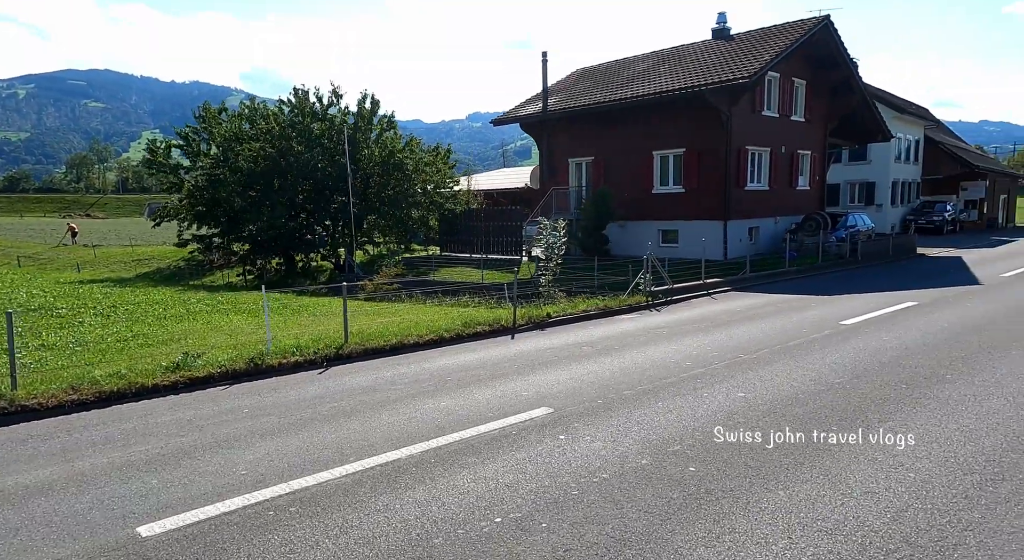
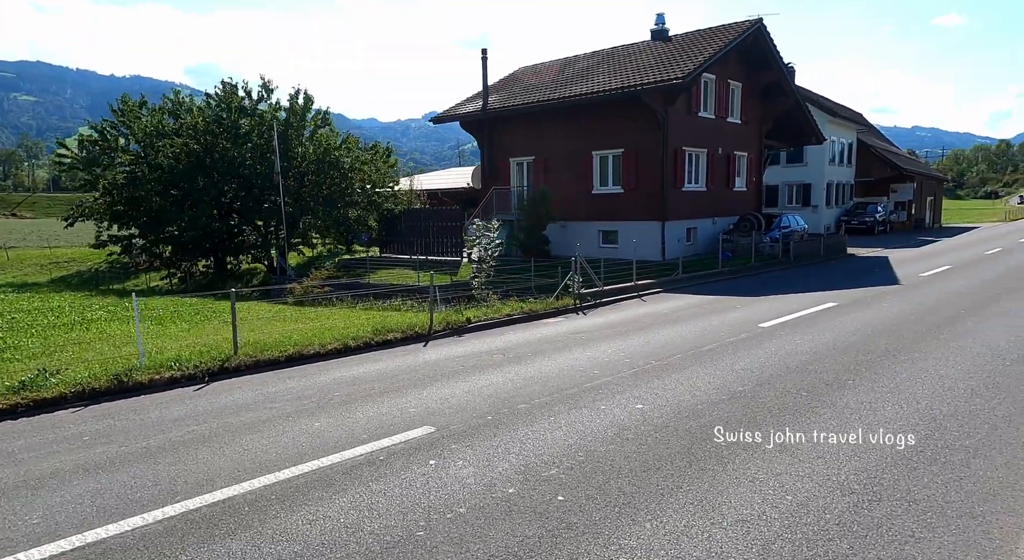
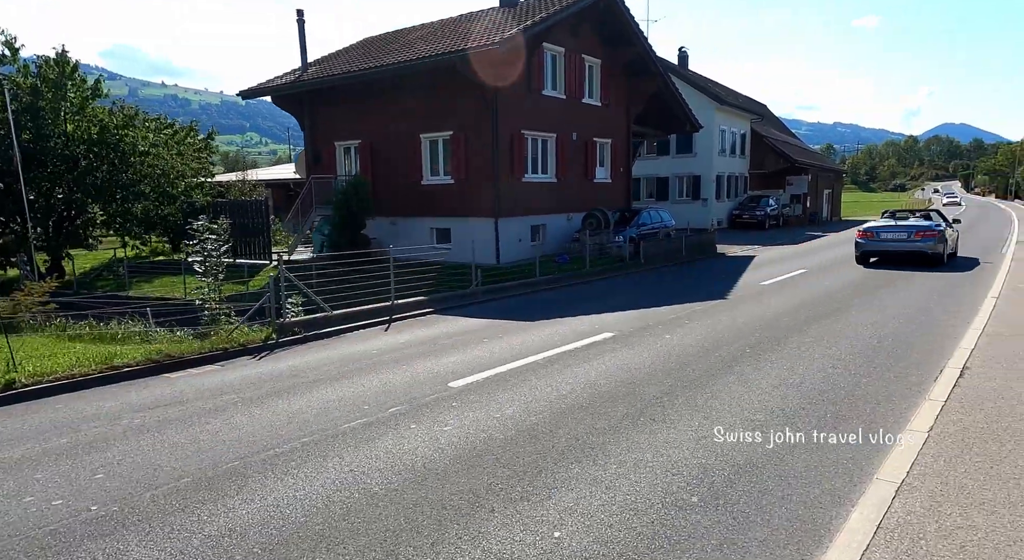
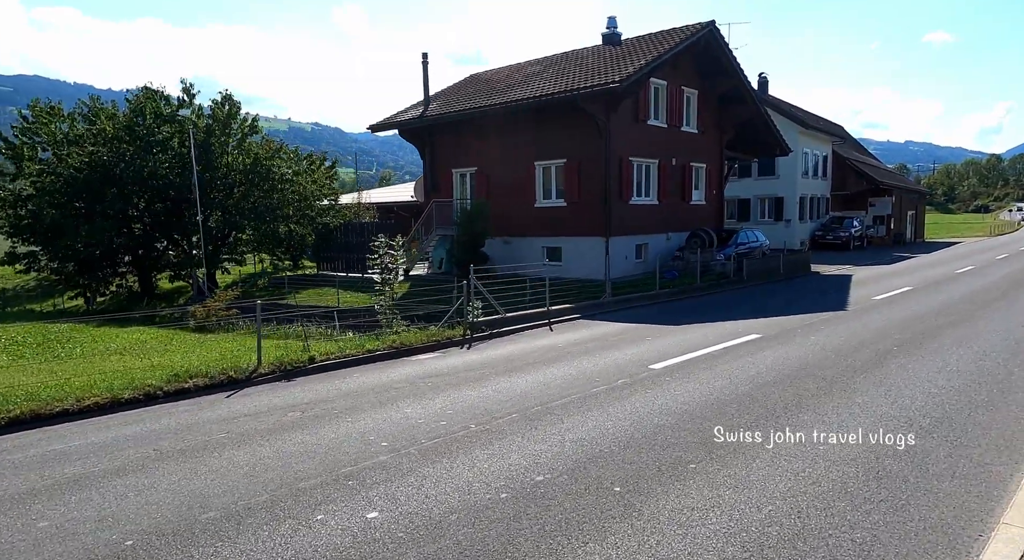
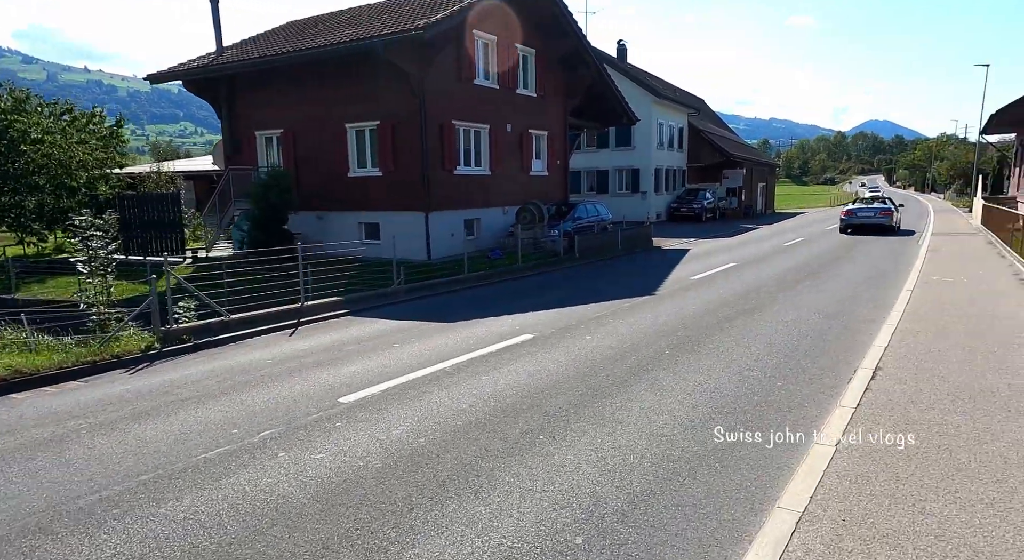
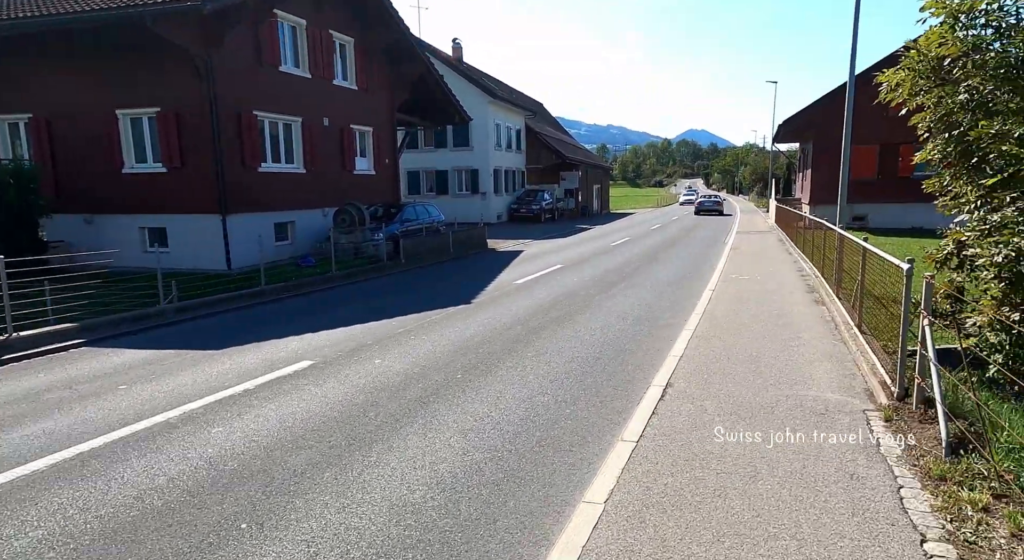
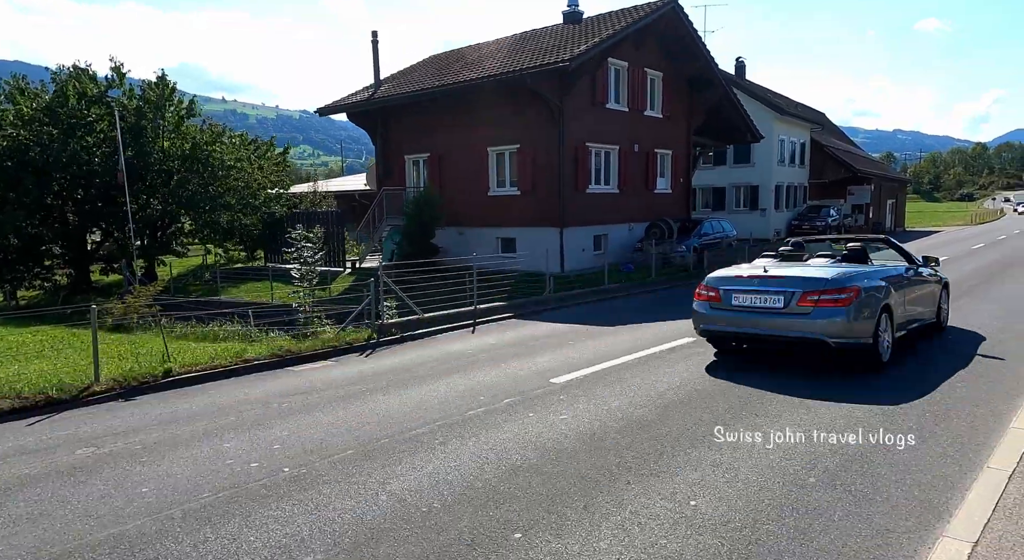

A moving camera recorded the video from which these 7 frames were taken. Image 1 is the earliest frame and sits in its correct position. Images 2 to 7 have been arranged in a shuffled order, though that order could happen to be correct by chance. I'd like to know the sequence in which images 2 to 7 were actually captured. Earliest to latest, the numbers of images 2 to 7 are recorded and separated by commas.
2, 4, 7, 3, 5, 6
